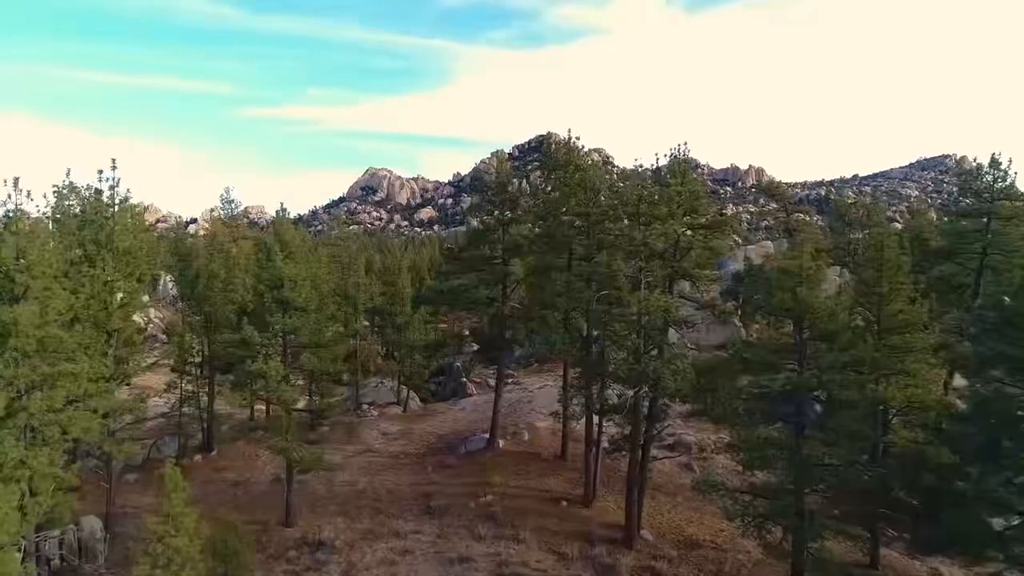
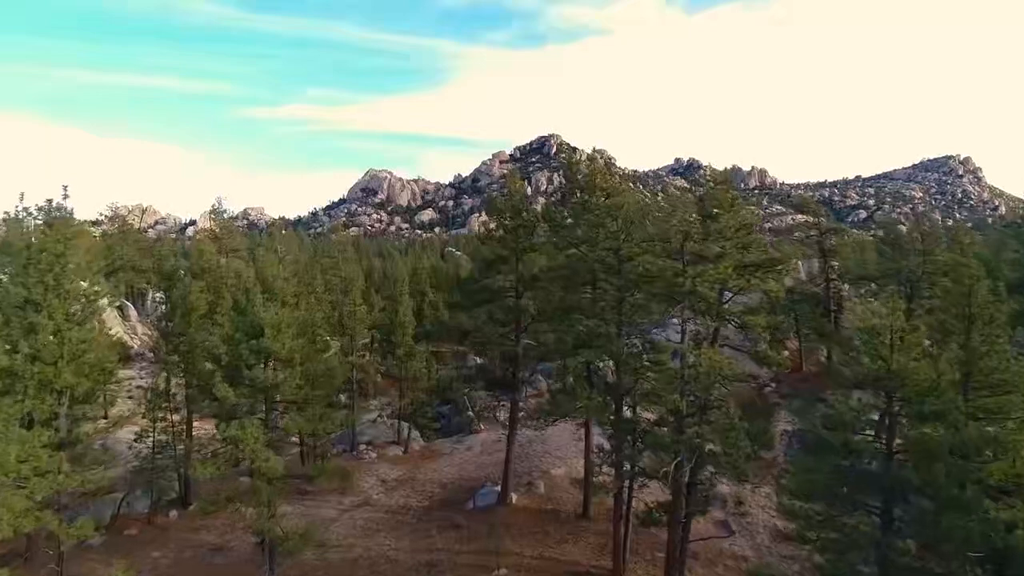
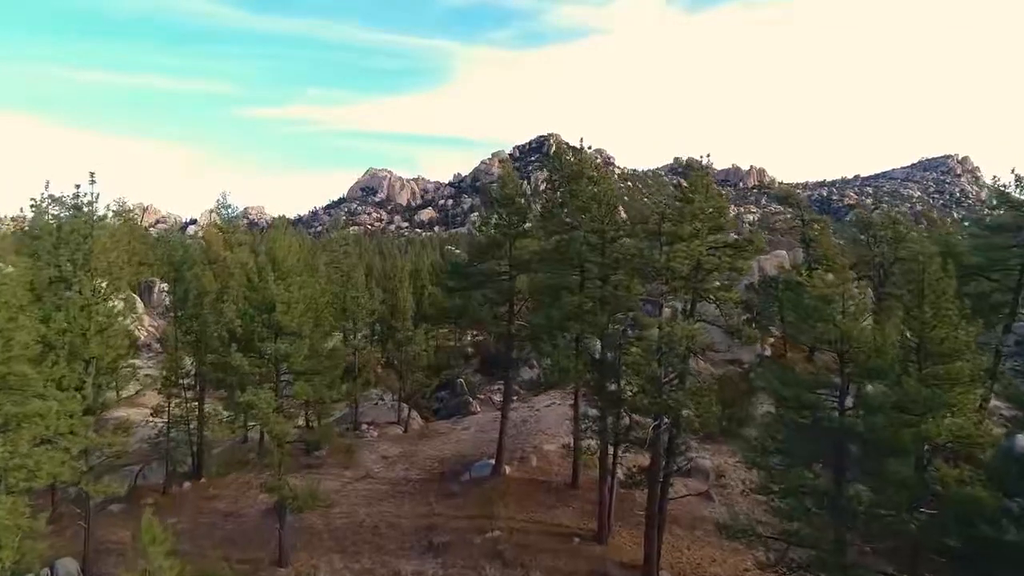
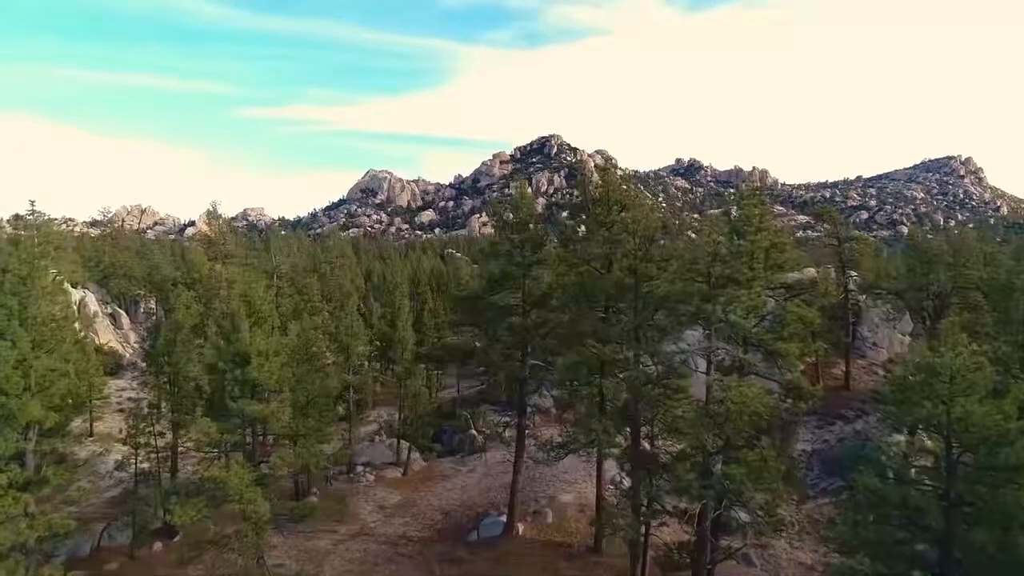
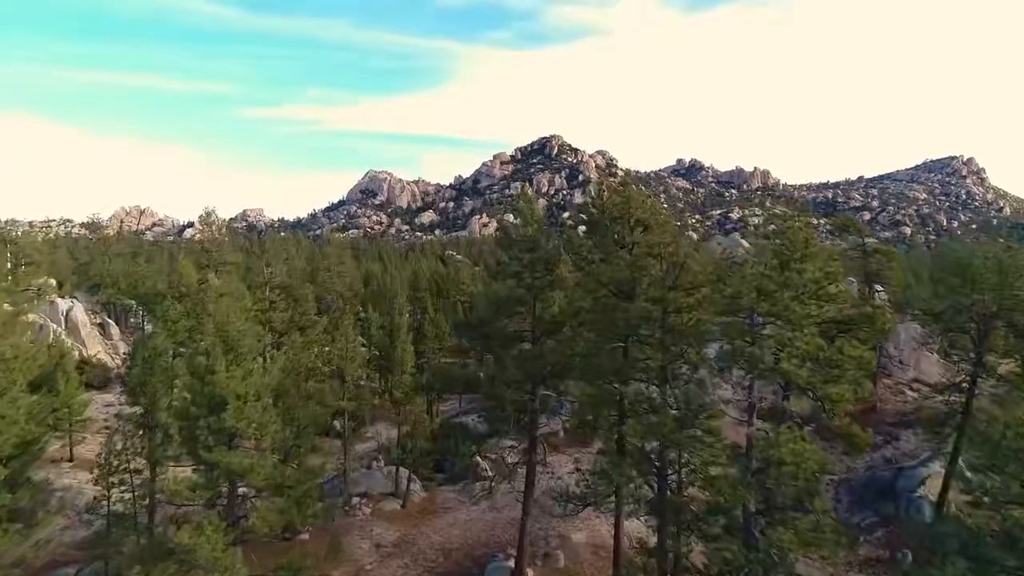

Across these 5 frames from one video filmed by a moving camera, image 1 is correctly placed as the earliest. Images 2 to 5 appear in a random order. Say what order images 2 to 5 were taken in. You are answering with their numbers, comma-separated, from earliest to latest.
3, 2, 4, 5
